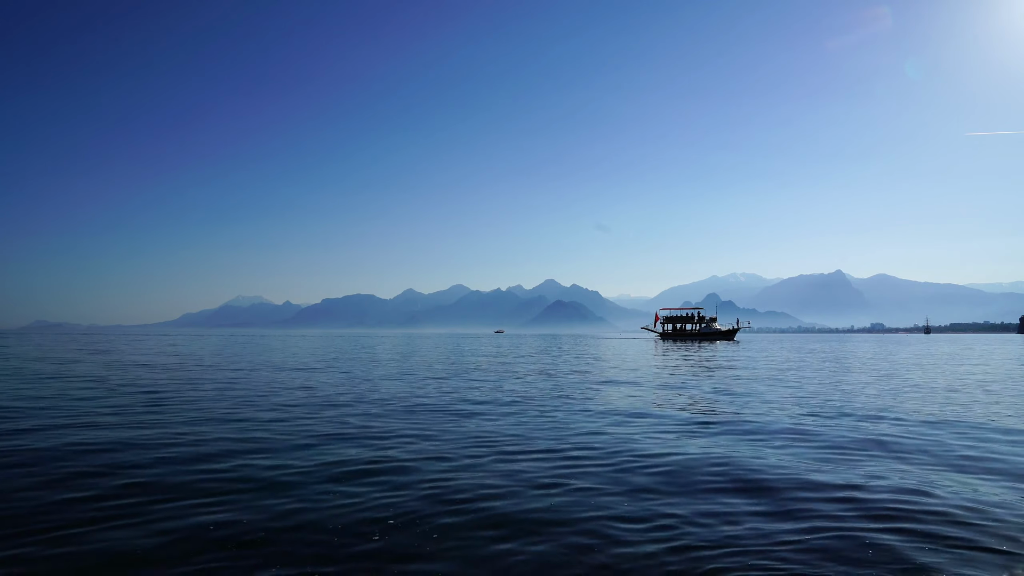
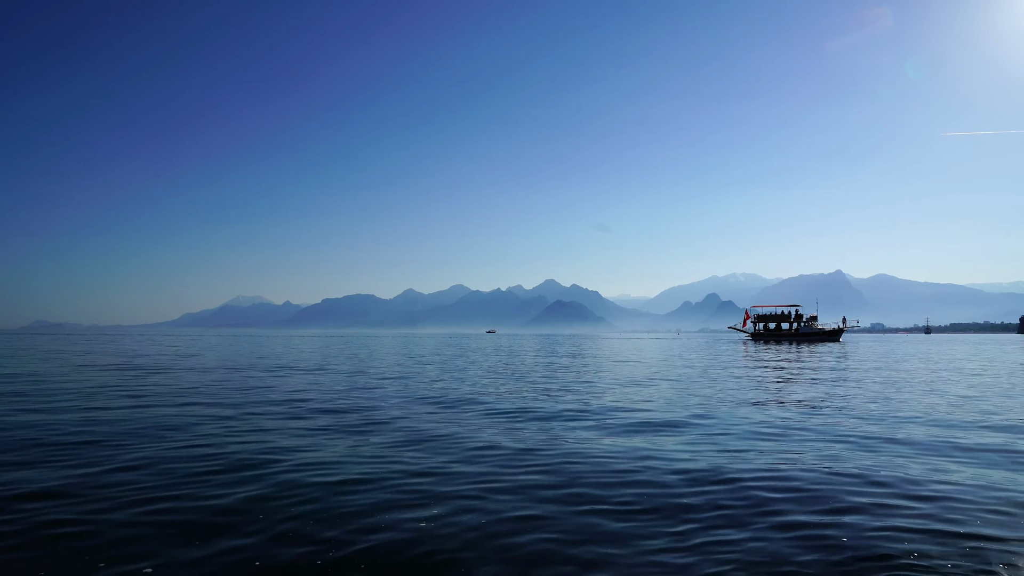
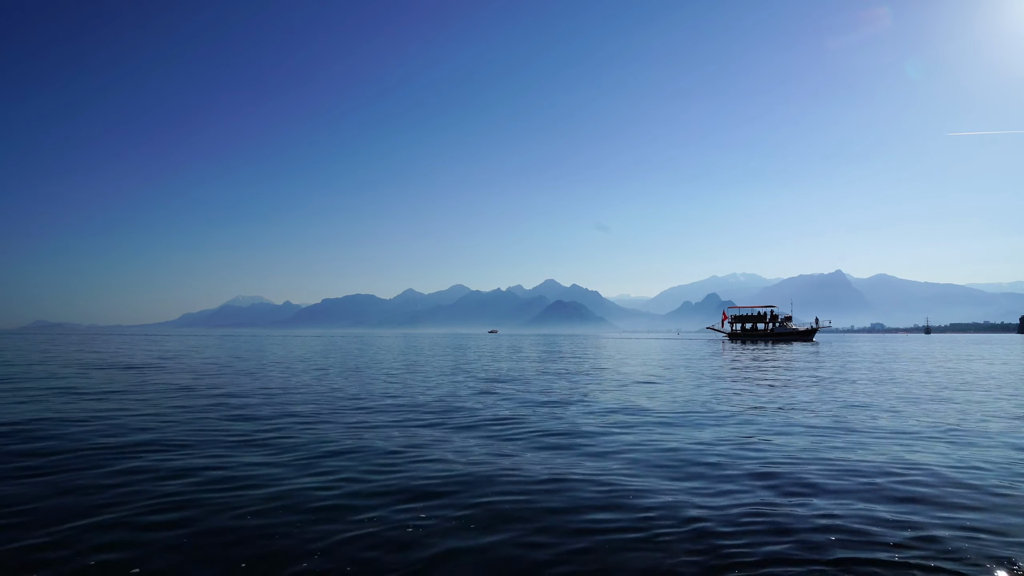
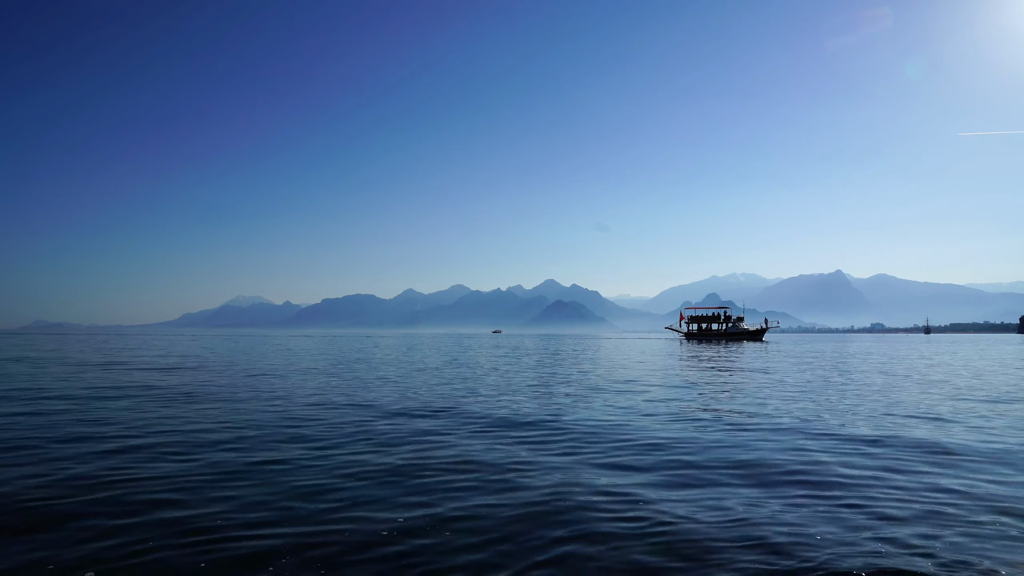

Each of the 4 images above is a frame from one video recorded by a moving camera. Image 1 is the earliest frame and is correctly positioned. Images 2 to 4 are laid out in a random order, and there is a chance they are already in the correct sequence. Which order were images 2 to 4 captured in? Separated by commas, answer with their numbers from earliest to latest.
4, 3, 2
